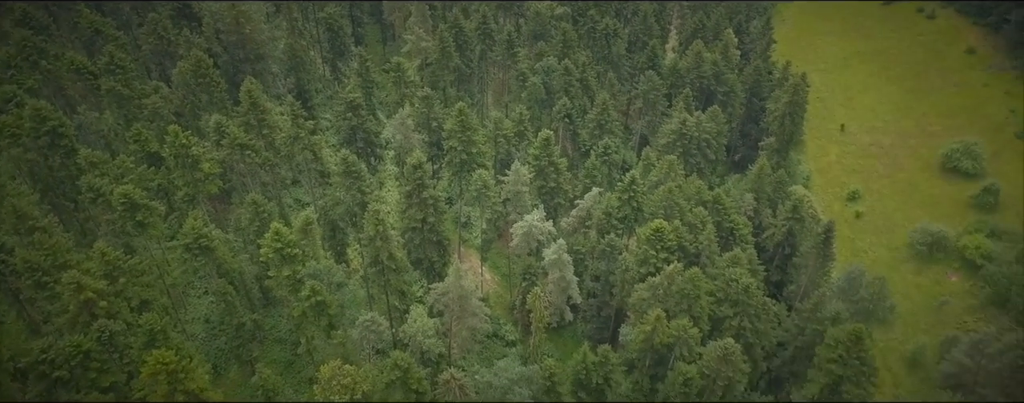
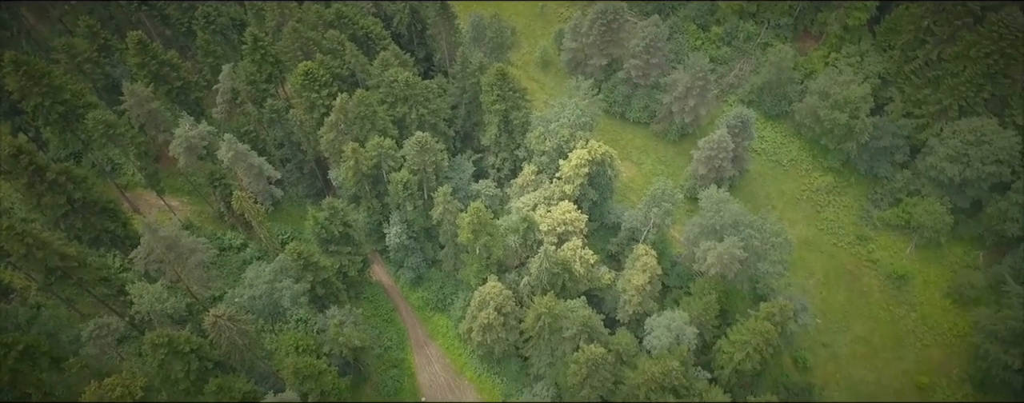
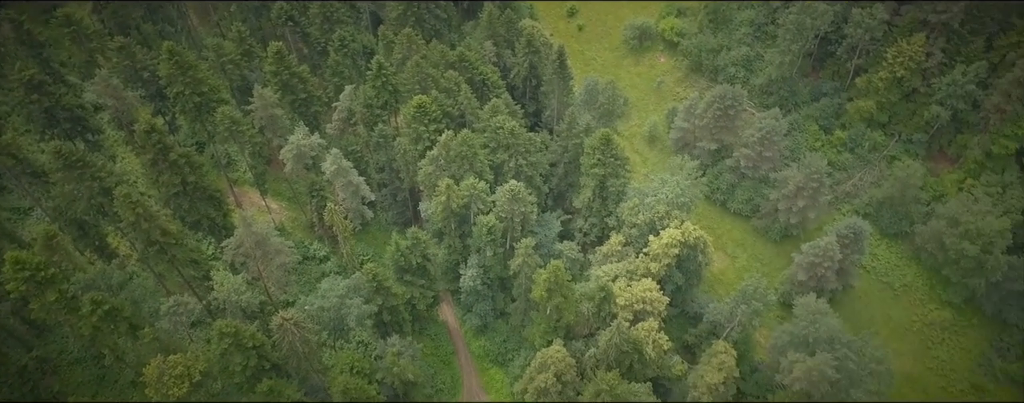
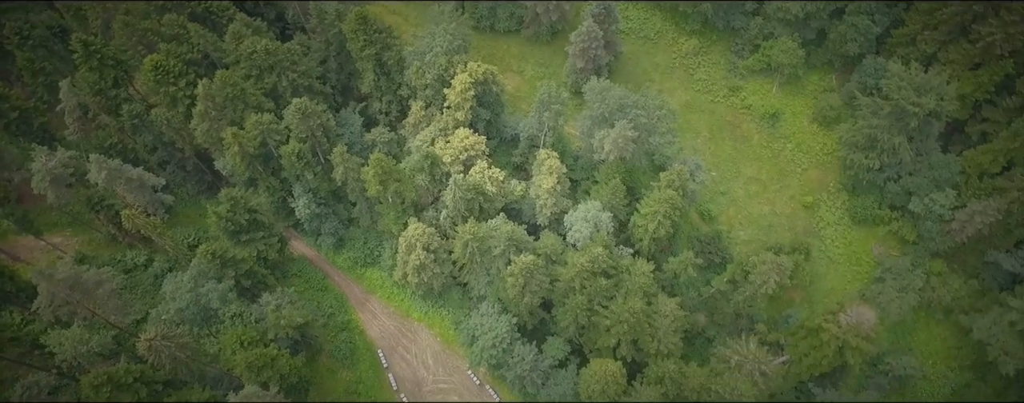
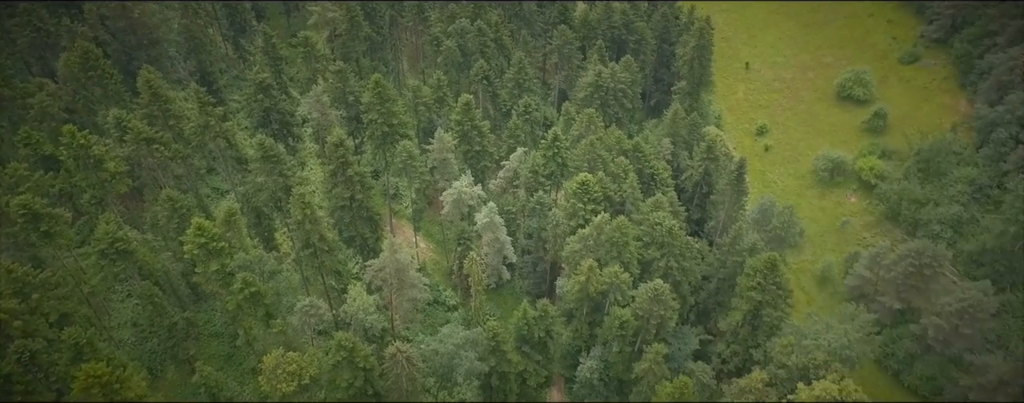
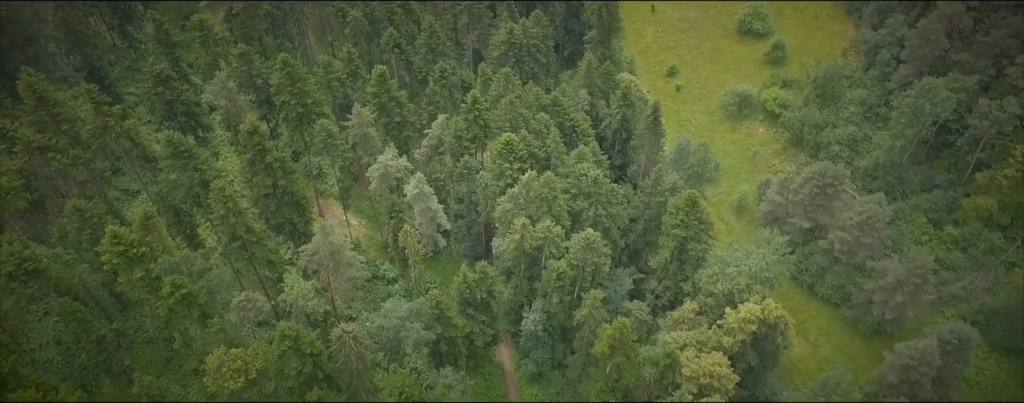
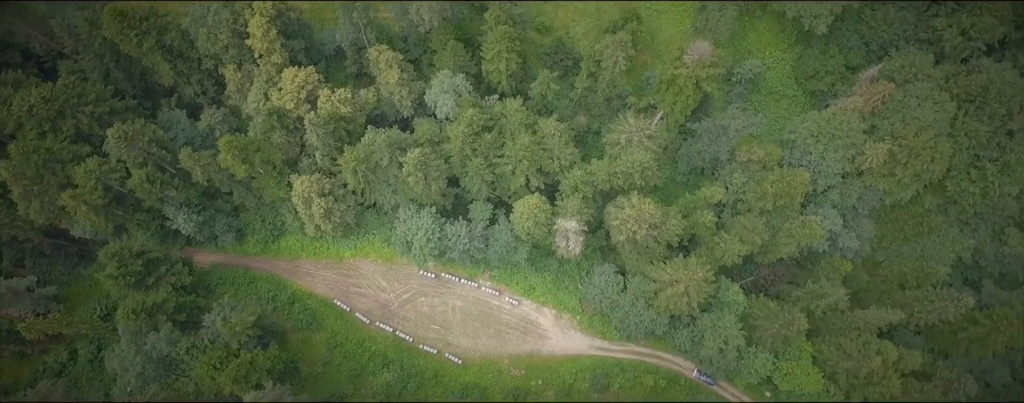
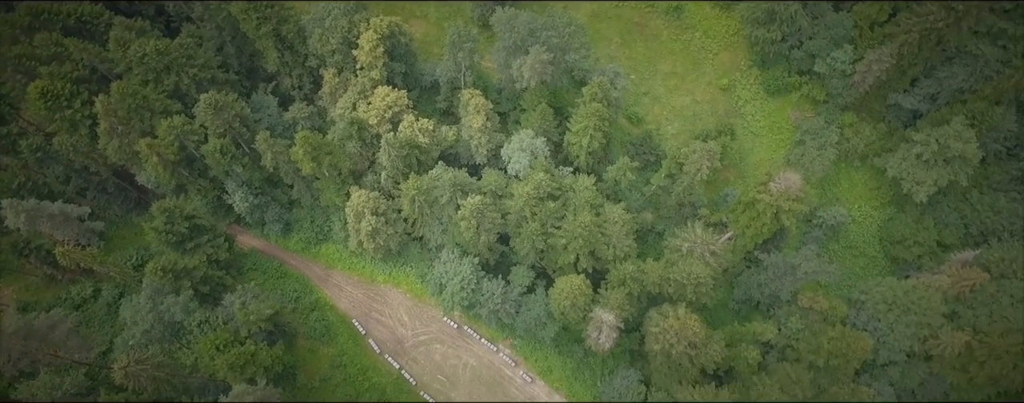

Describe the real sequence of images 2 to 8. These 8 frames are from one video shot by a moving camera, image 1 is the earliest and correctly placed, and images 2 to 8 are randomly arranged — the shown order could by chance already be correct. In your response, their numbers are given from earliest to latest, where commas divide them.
5, 6, 3, 2, 4, 8, 7
